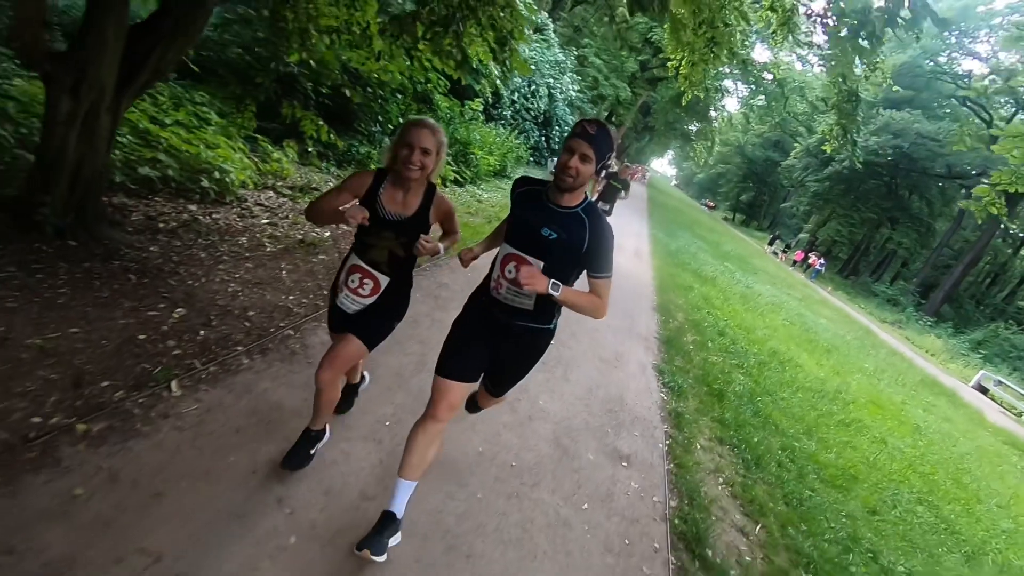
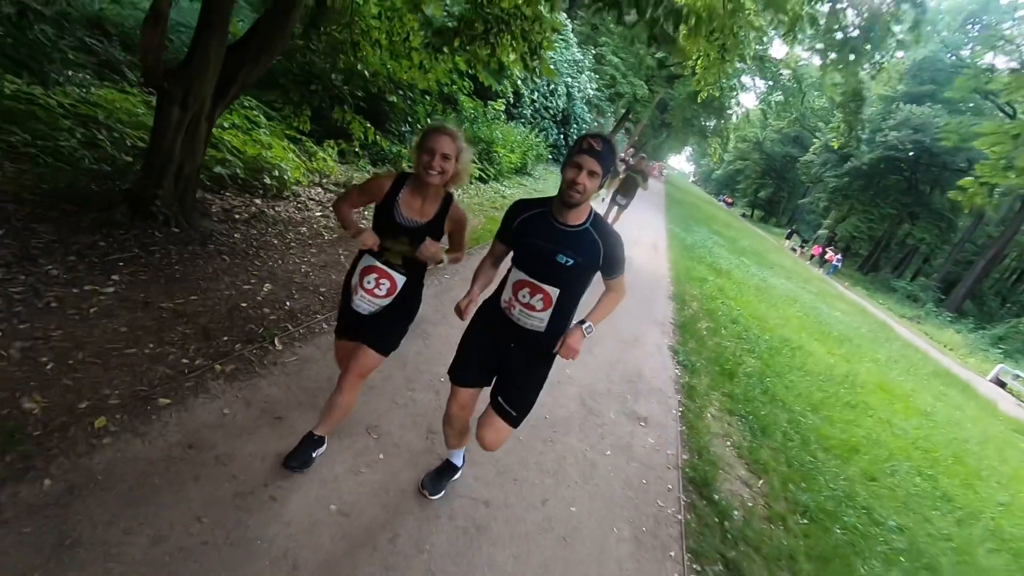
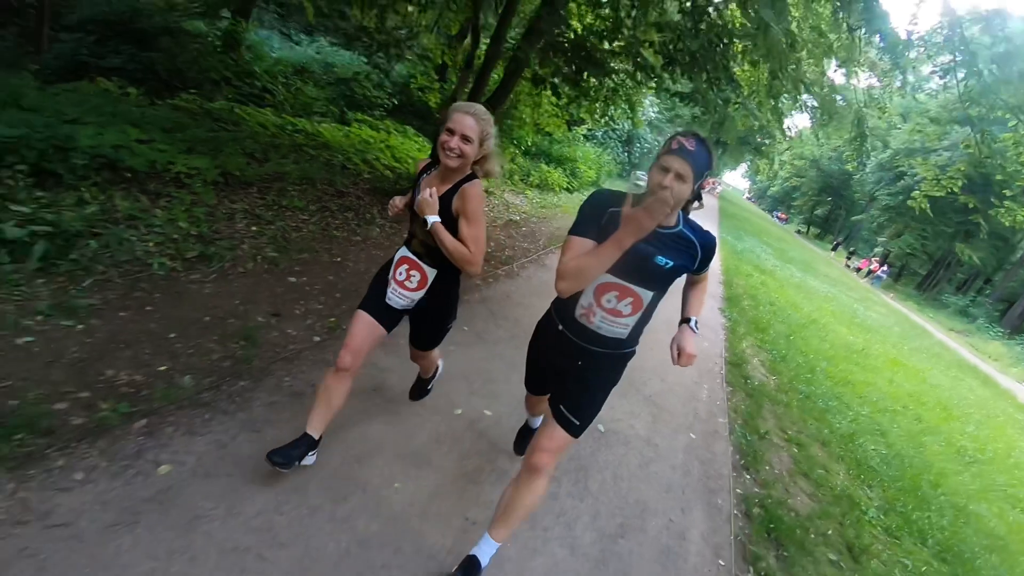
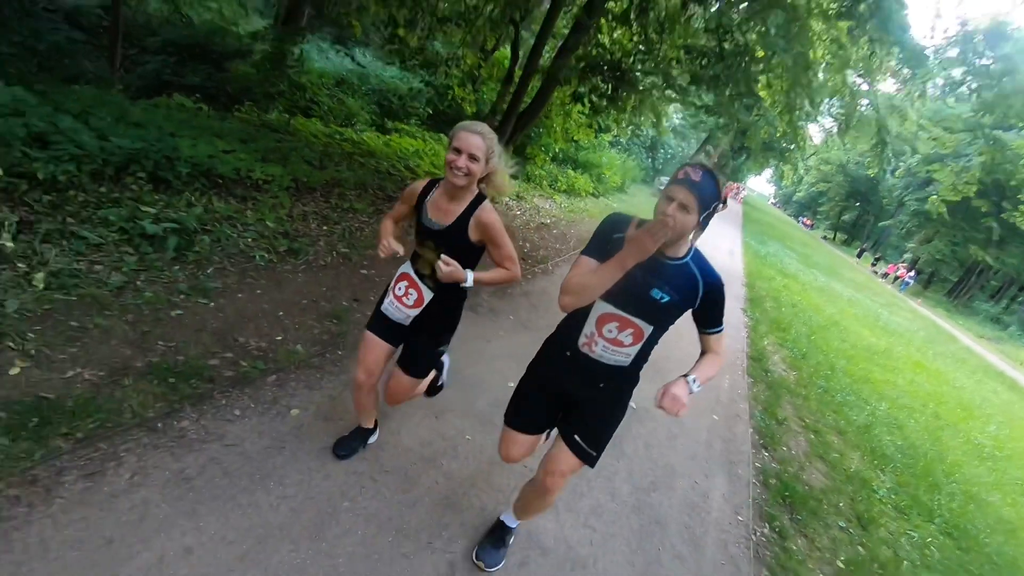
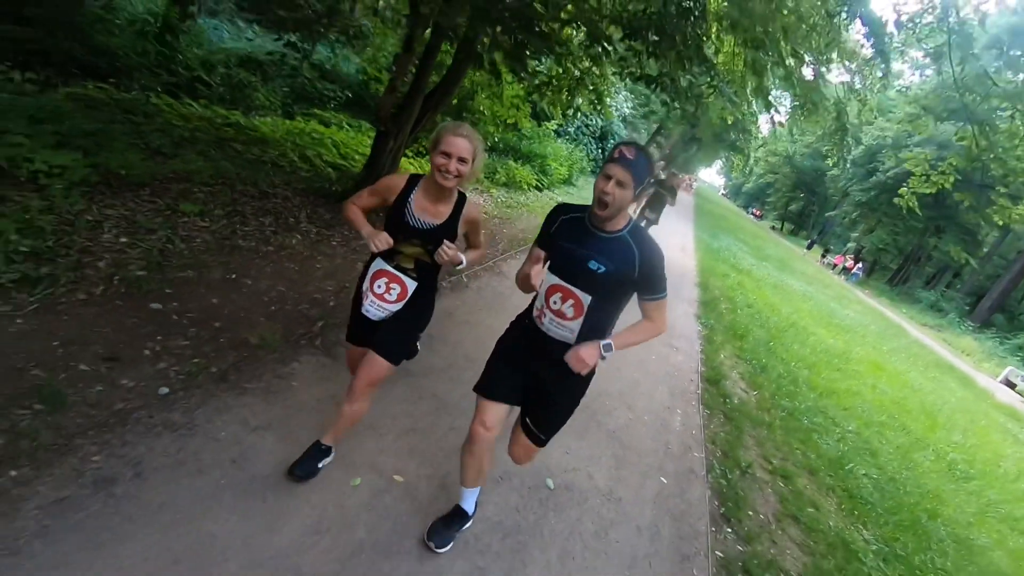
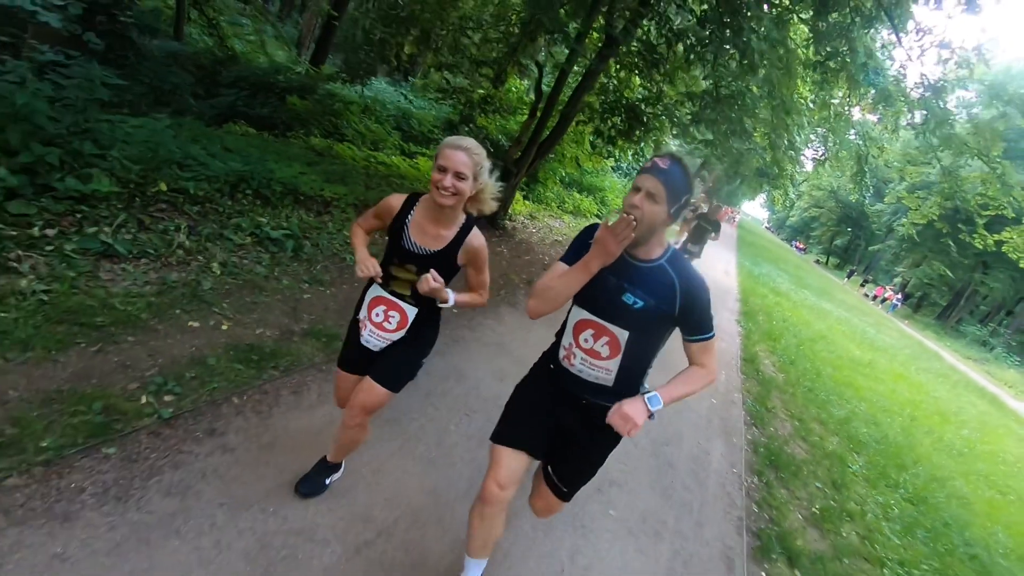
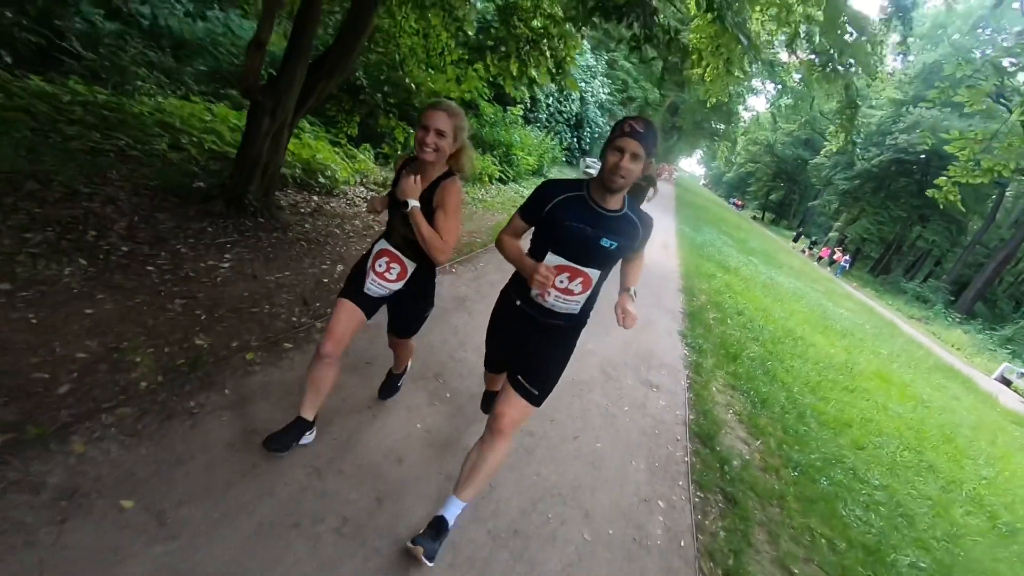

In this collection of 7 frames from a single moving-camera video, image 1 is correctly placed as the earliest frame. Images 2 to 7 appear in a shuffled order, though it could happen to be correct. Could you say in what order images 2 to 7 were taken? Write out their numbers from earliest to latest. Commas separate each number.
2, 7, 5, 3, 4, 6
